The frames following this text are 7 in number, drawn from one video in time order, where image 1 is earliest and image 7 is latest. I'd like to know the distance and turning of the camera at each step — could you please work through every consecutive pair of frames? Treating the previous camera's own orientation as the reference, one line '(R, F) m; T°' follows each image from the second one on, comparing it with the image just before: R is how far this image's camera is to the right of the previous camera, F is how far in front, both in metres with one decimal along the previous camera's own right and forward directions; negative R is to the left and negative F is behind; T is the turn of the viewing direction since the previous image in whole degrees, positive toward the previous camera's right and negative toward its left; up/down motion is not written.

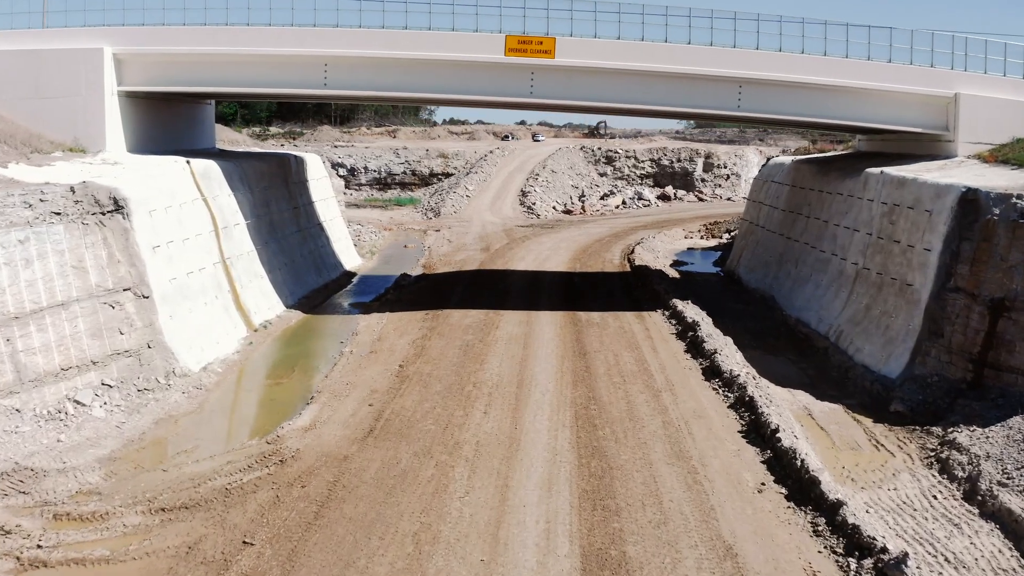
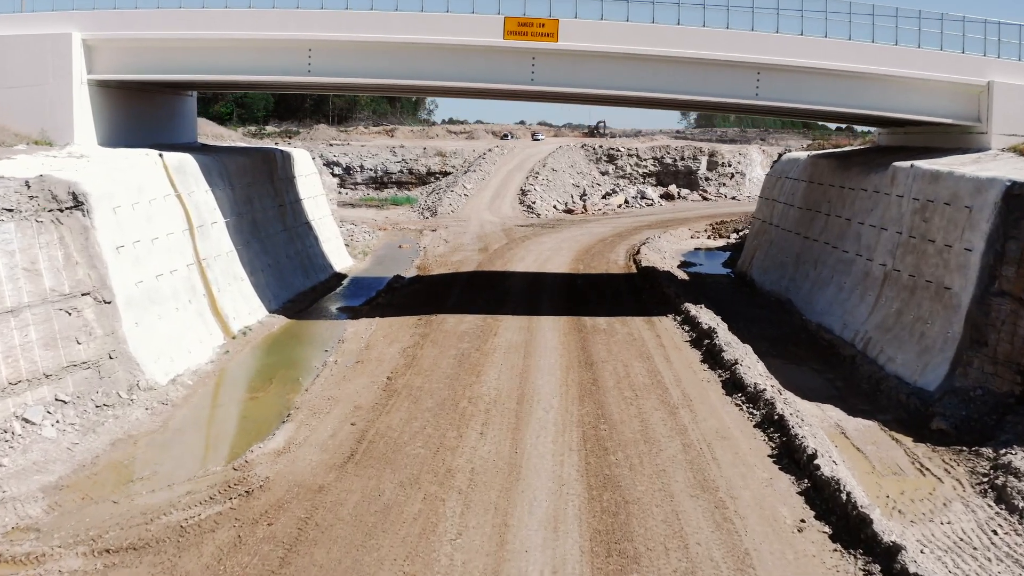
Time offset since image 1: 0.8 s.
(0.0, +1.4) m; 0°
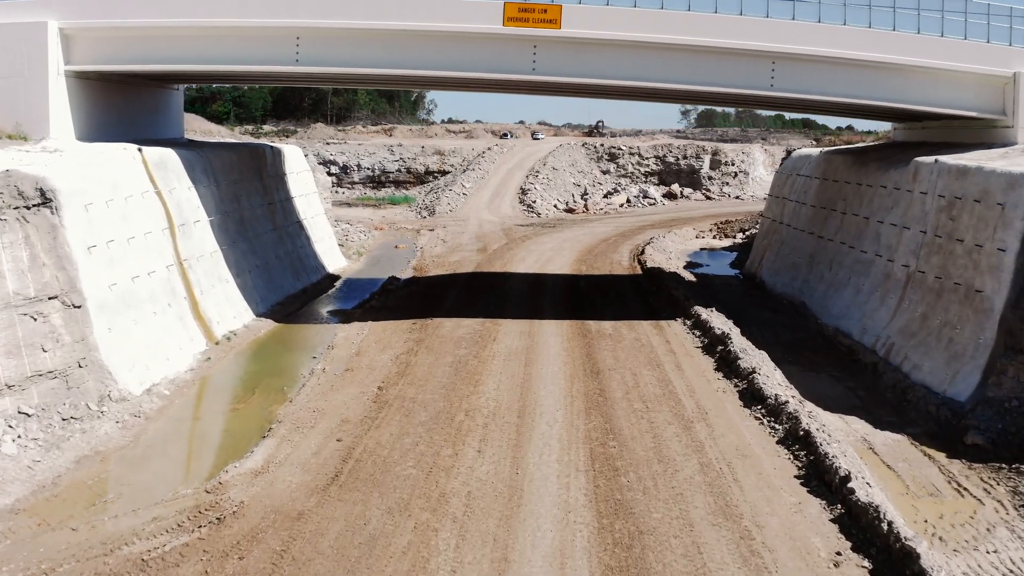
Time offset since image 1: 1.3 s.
(0.0, +1.0) m; 0°
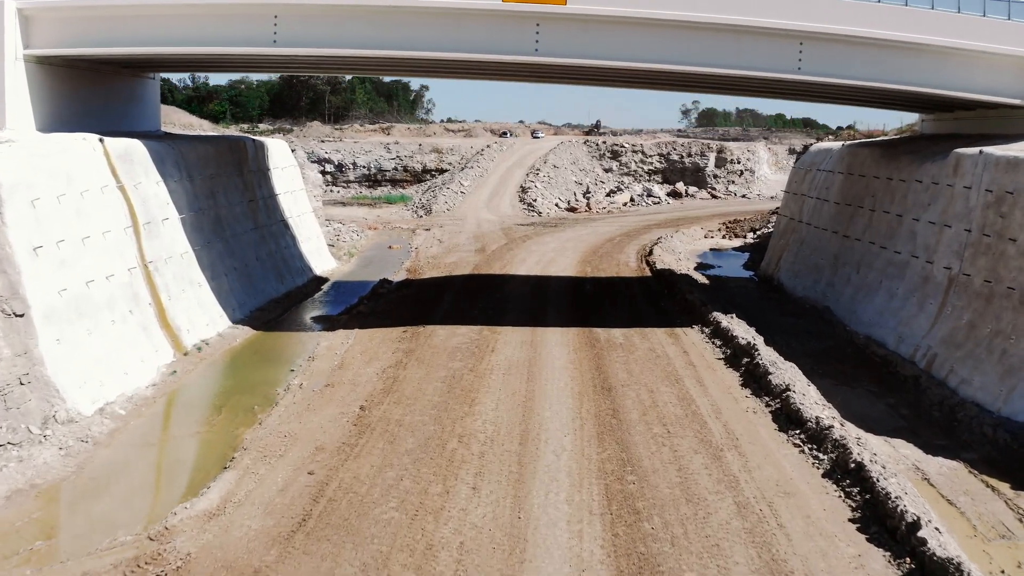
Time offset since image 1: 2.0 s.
(0.0, +1.5) m; 0°
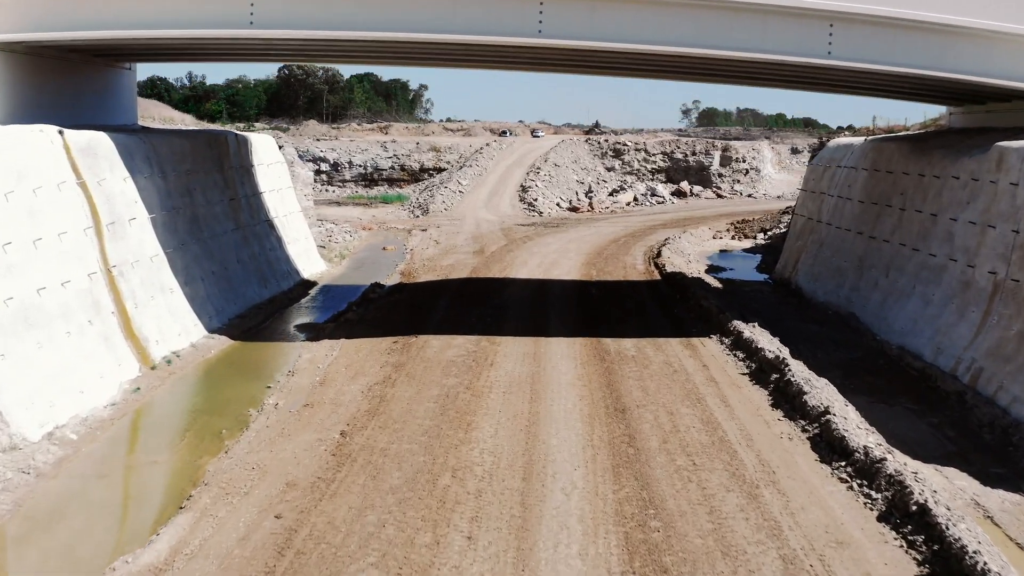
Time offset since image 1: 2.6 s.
(0.0, +1.3) m; 0°
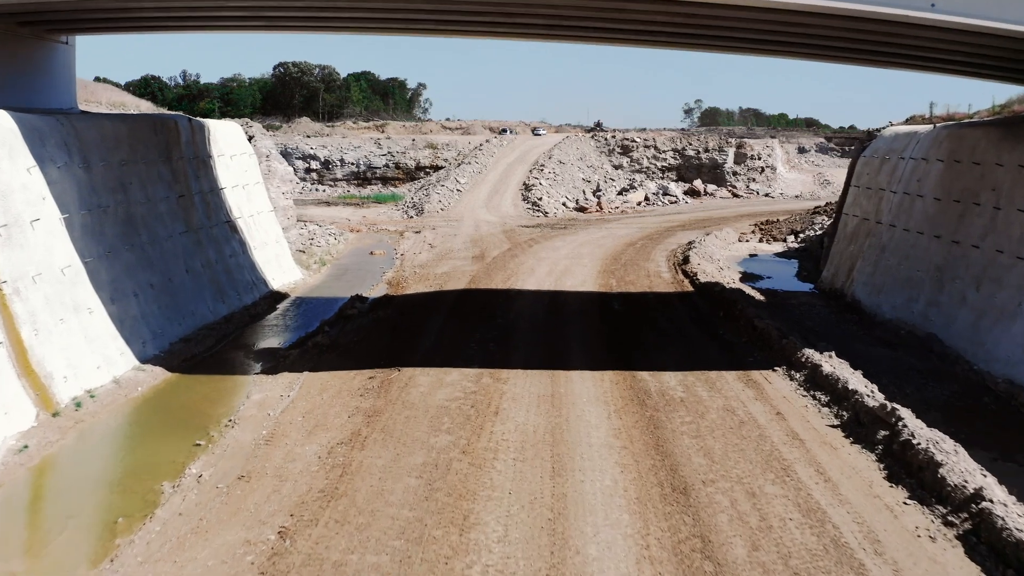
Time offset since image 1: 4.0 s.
(-0.1, +3.0) m; 0°
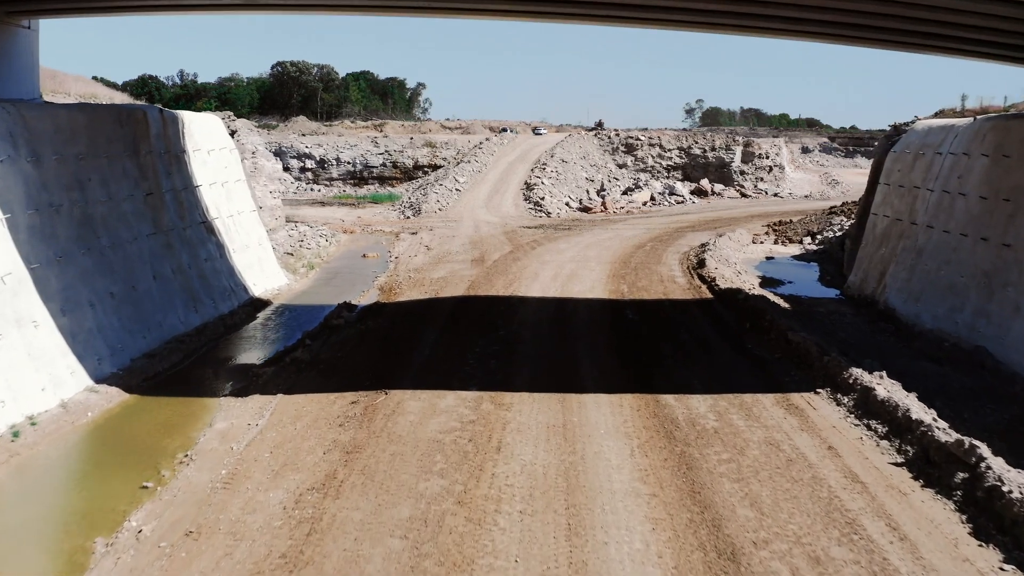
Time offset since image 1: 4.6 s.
(0.0, +1.4) m; 0°
